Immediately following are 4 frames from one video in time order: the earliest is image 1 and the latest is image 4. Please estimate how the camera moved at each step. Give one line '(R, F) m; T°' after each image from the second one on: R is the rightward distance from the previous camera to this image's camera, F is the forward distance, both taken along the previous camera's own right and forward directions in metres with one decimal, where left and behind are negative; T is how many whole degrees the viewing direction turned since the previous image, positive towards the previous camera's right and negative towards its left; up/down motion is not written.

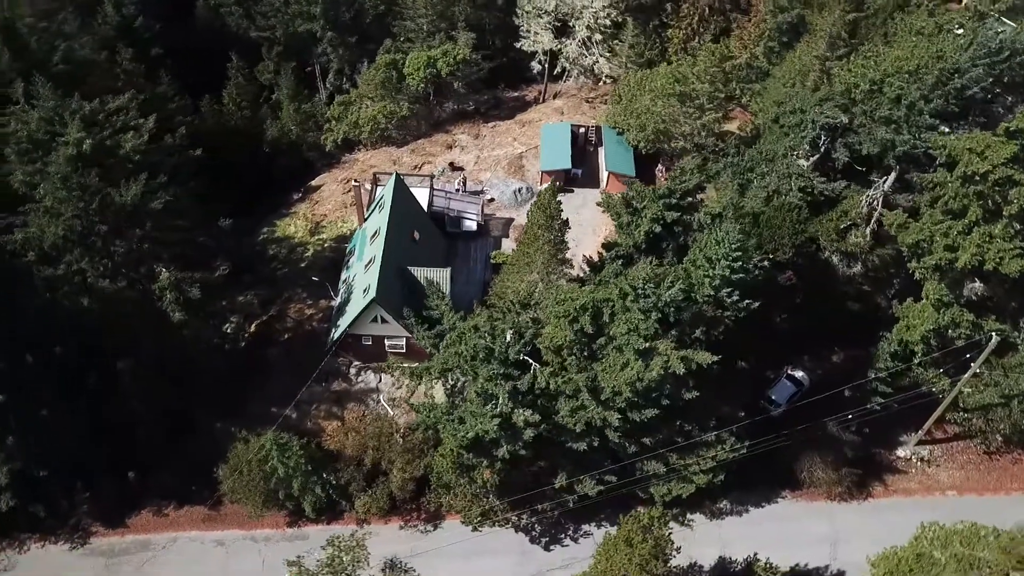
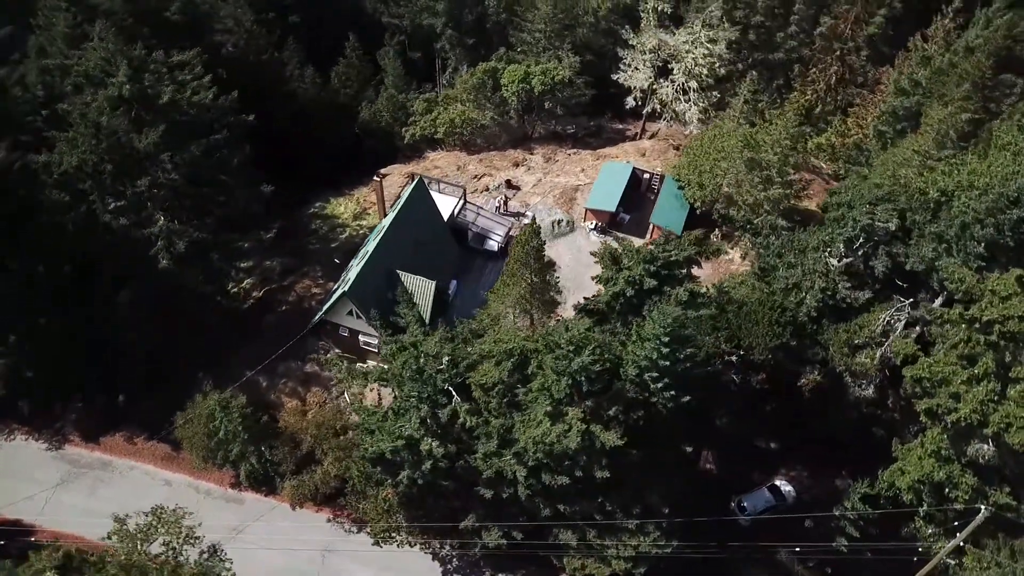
(+6.0, +1.4) m; -12°
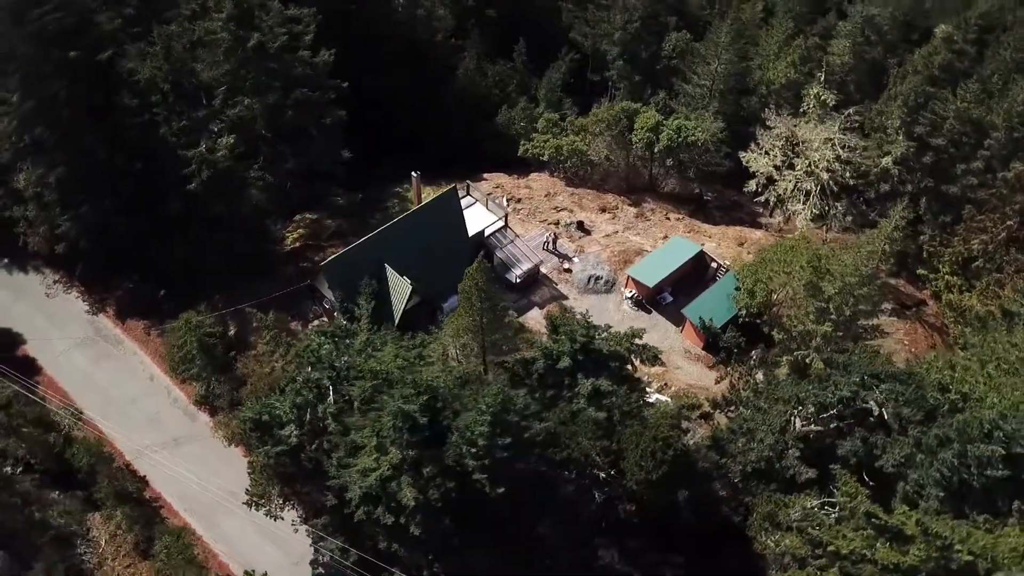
(+8.5, +2.4) m; -17°
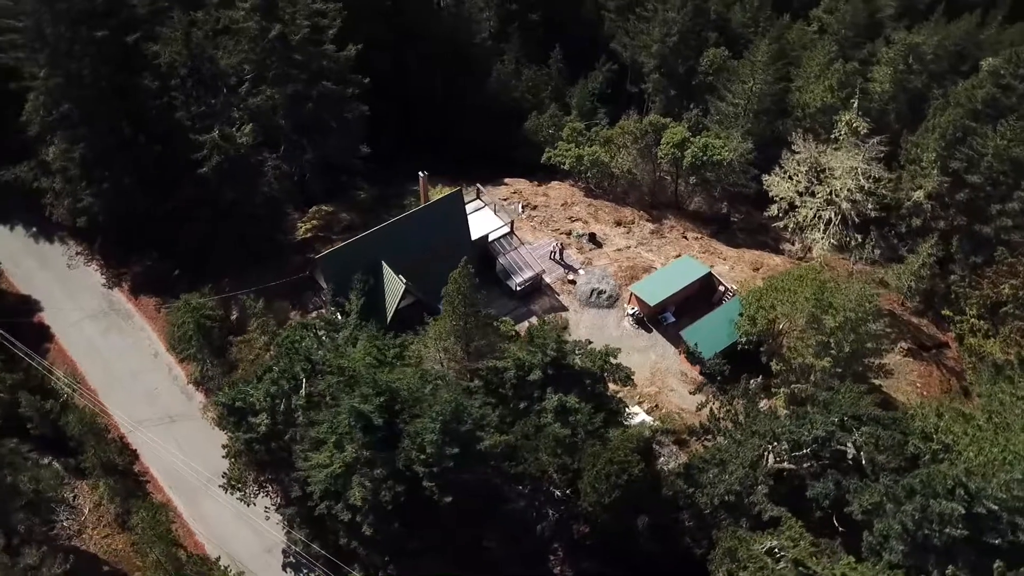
(+2.1, +0.3) m; -4°
